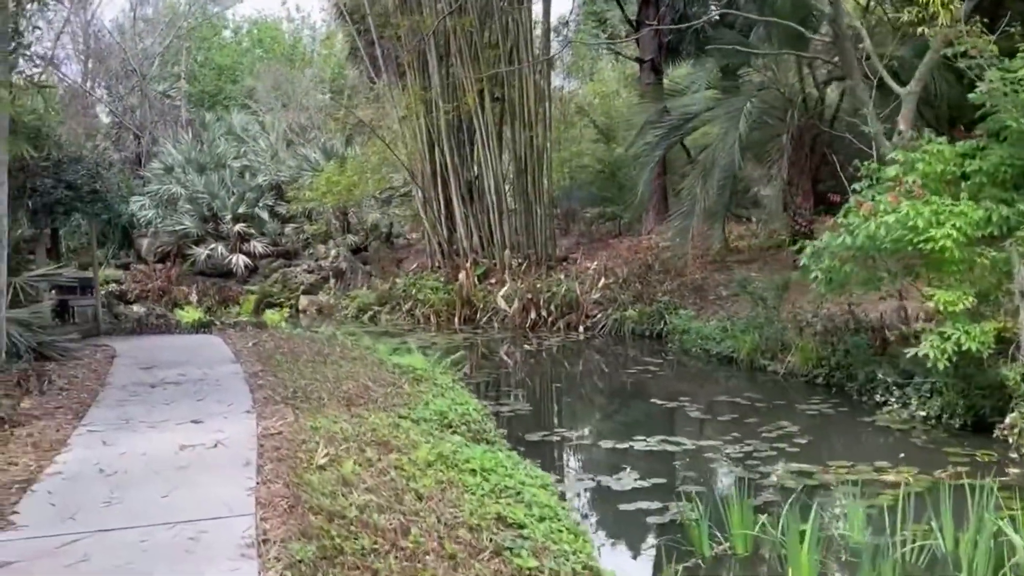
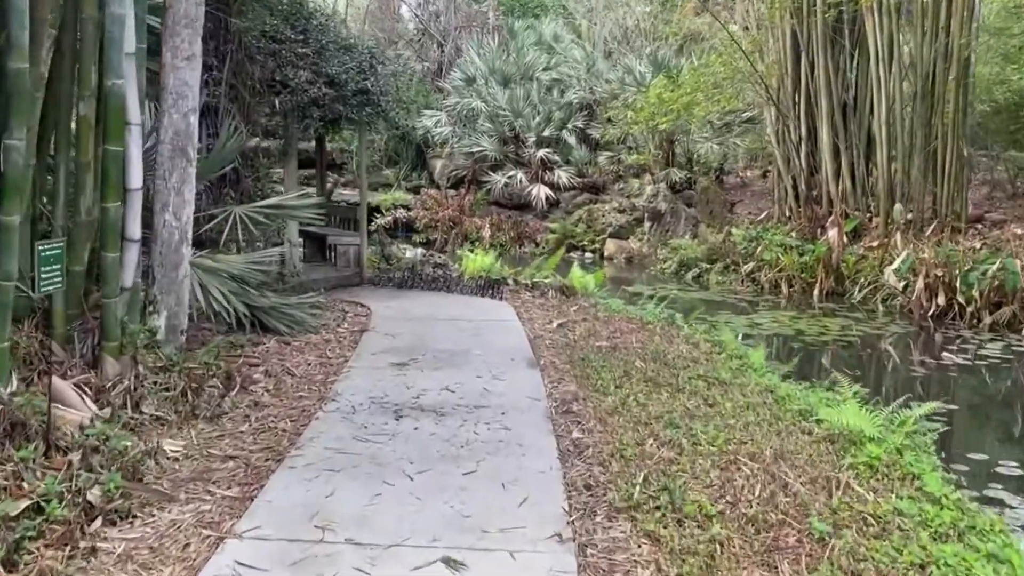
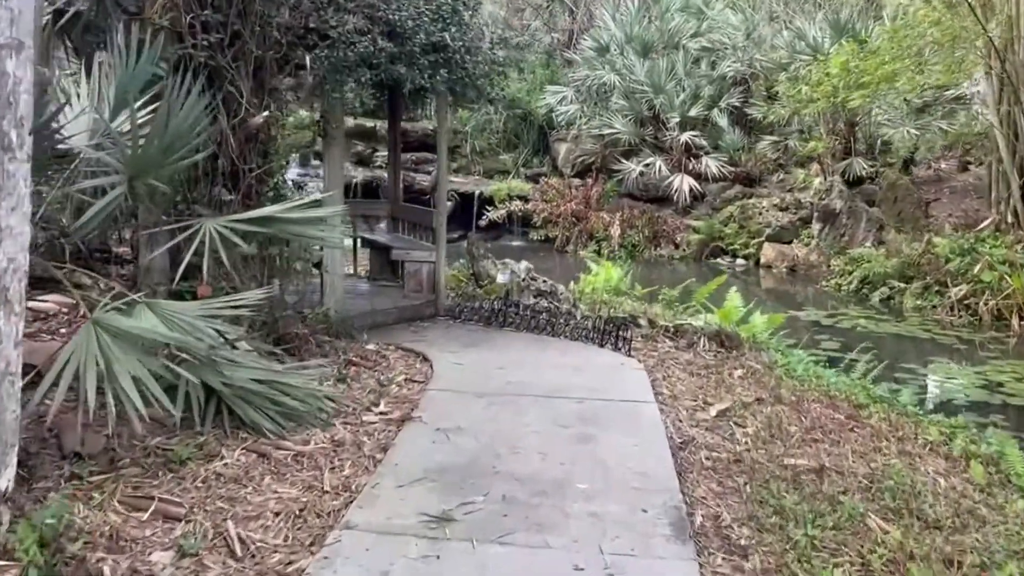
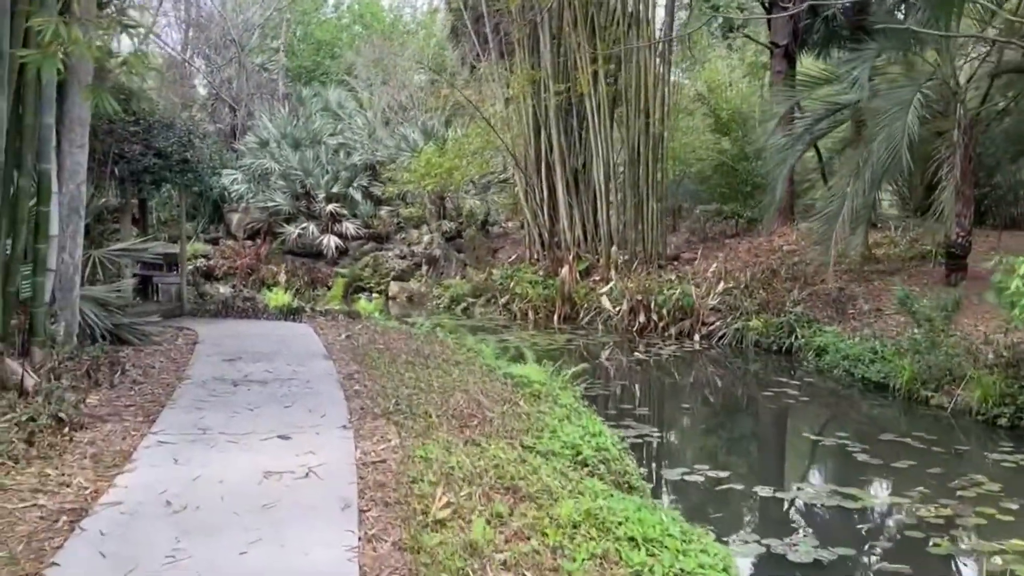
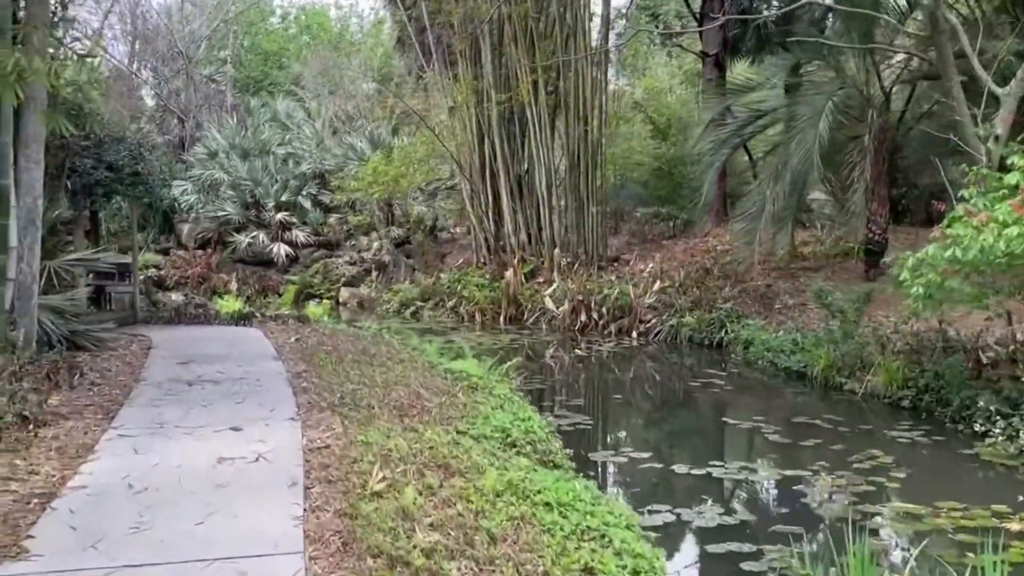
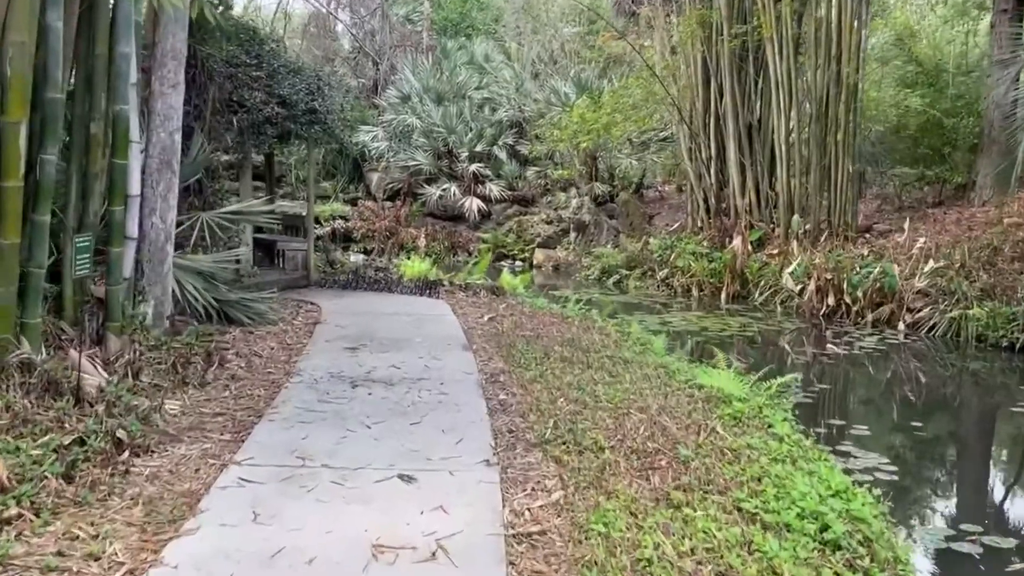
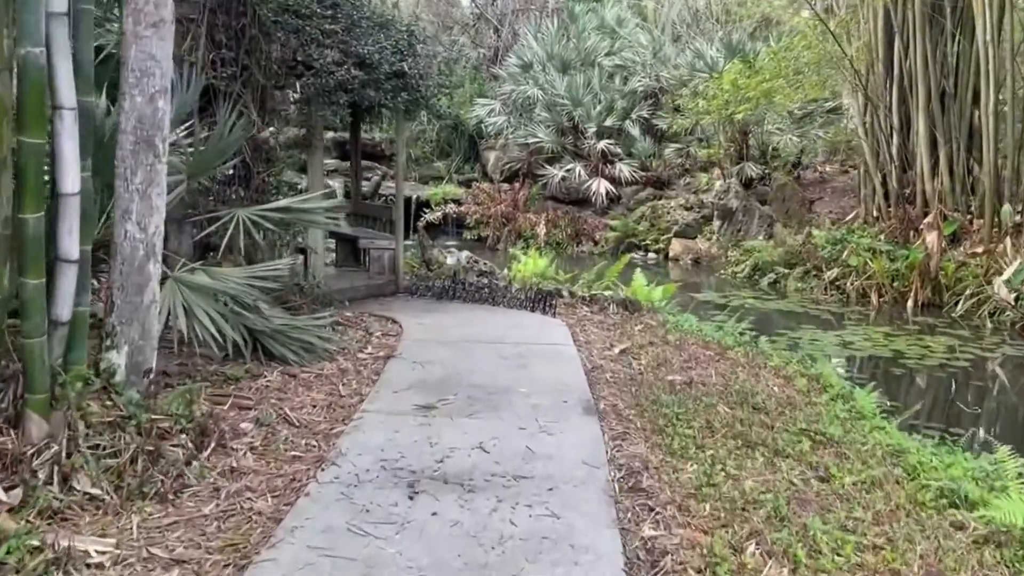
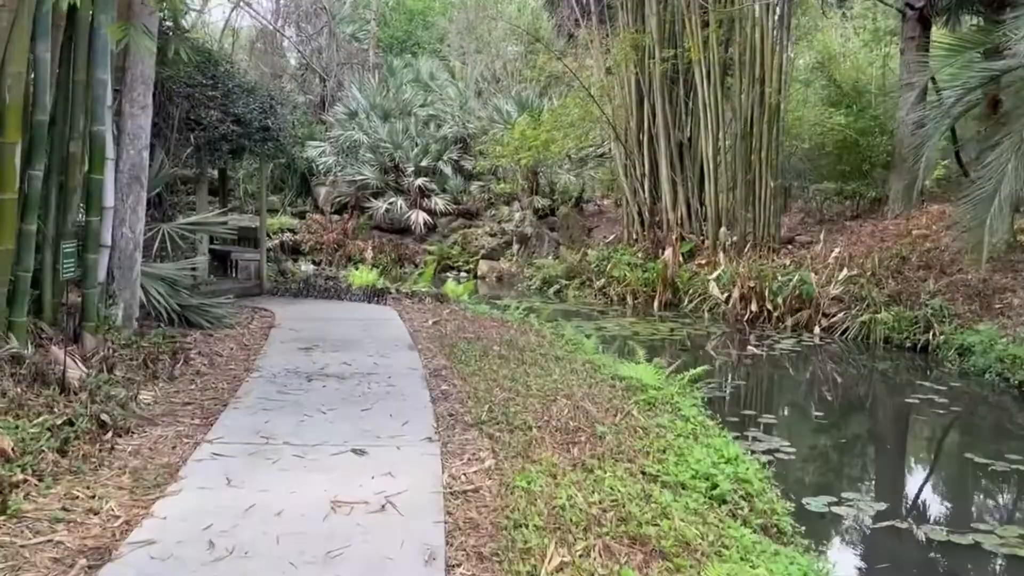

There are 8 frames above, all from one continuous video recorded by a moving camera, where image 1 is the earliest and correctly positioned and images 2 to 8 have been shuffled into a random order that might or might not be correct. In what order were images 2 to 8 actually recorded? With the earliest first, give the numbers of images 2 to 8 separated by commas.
5, 4, 8, 6, 2, 7, 3
